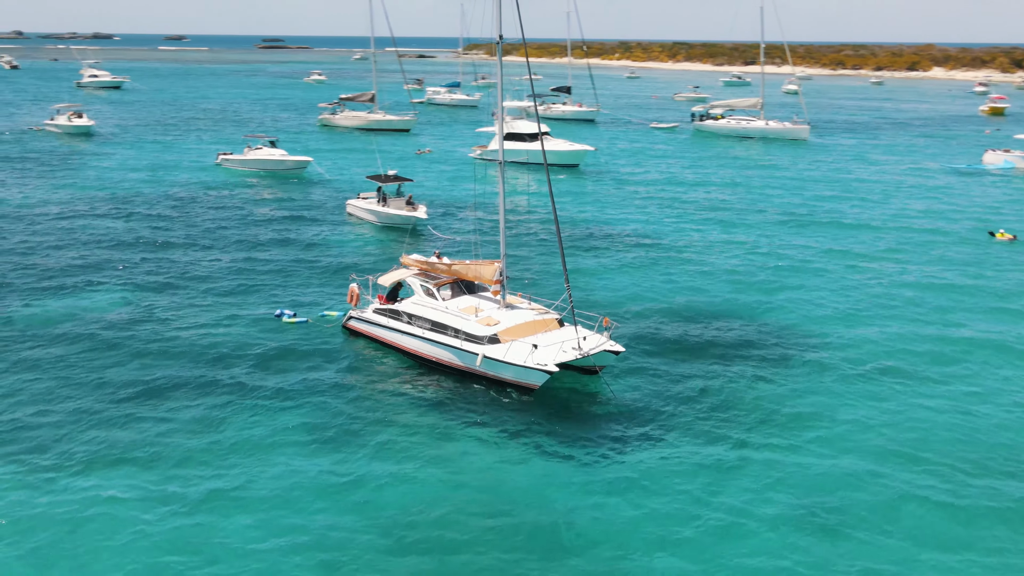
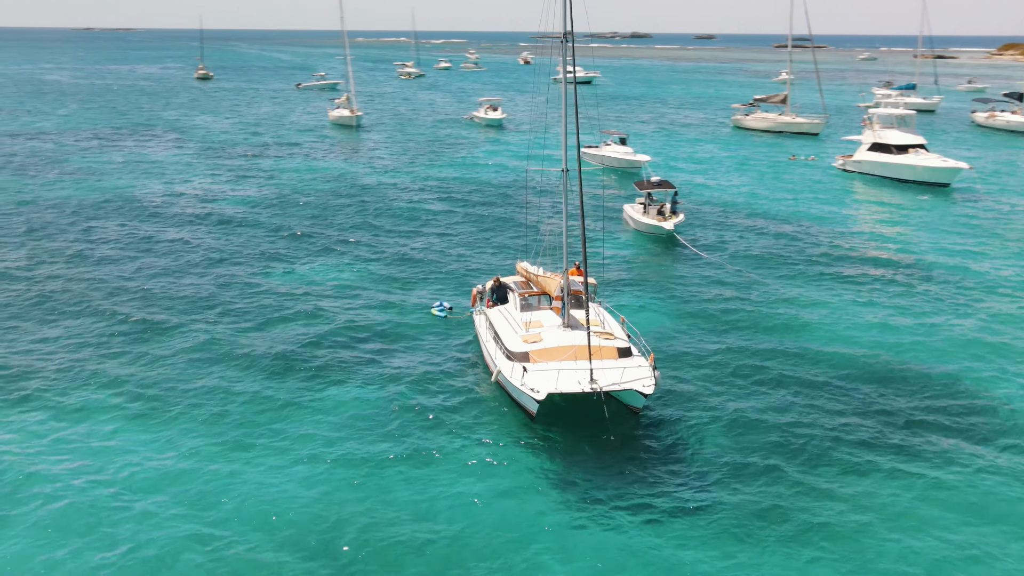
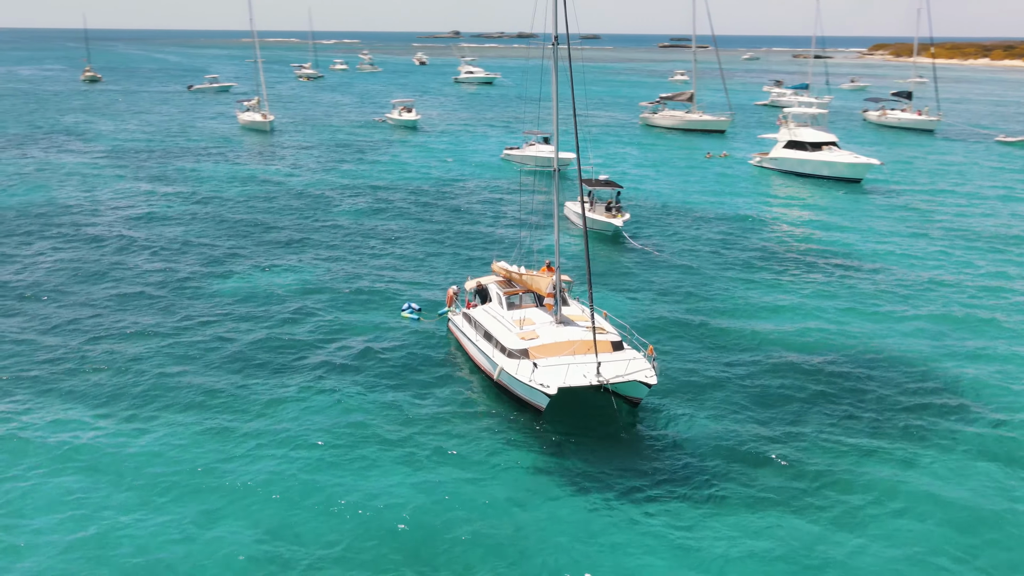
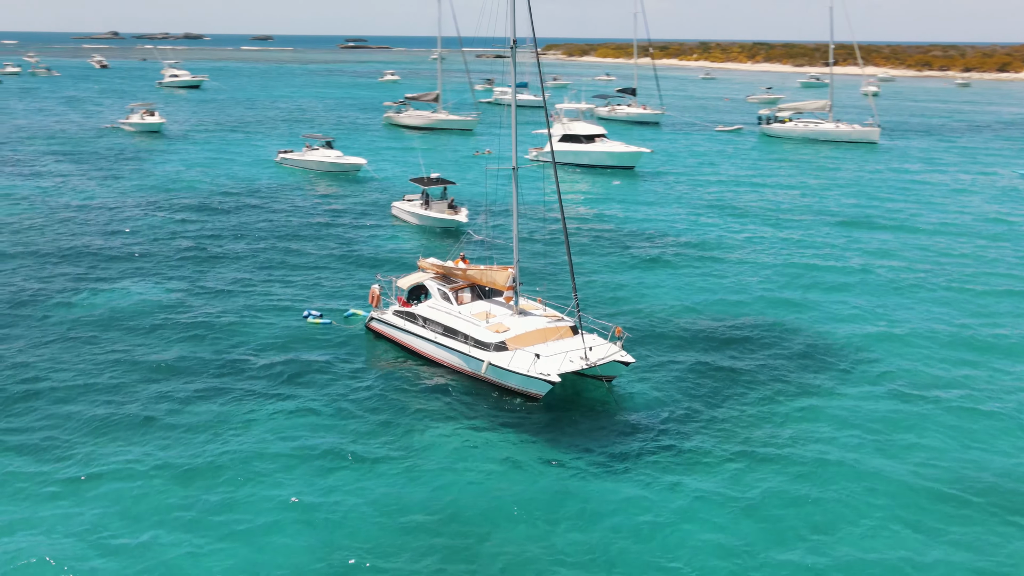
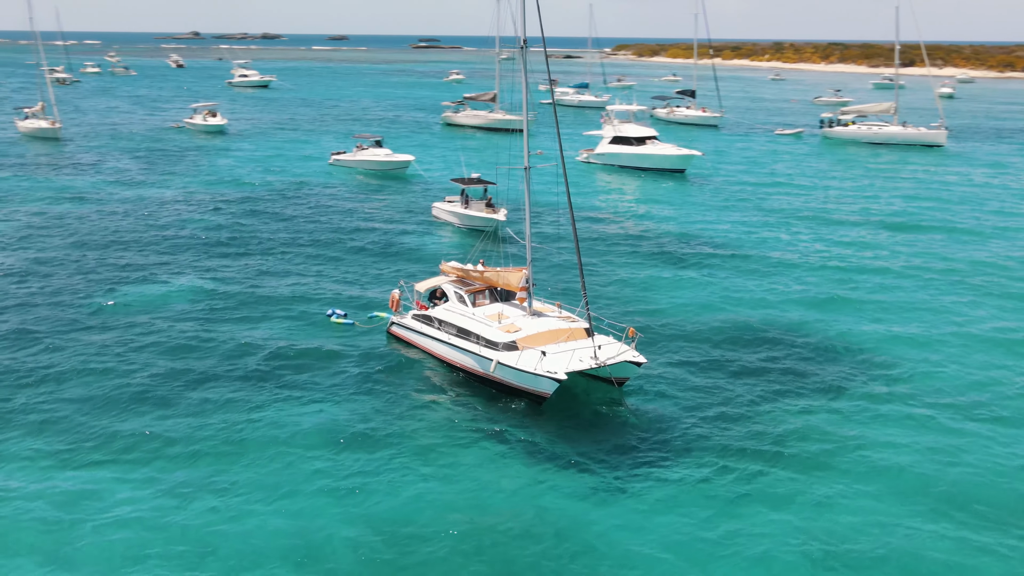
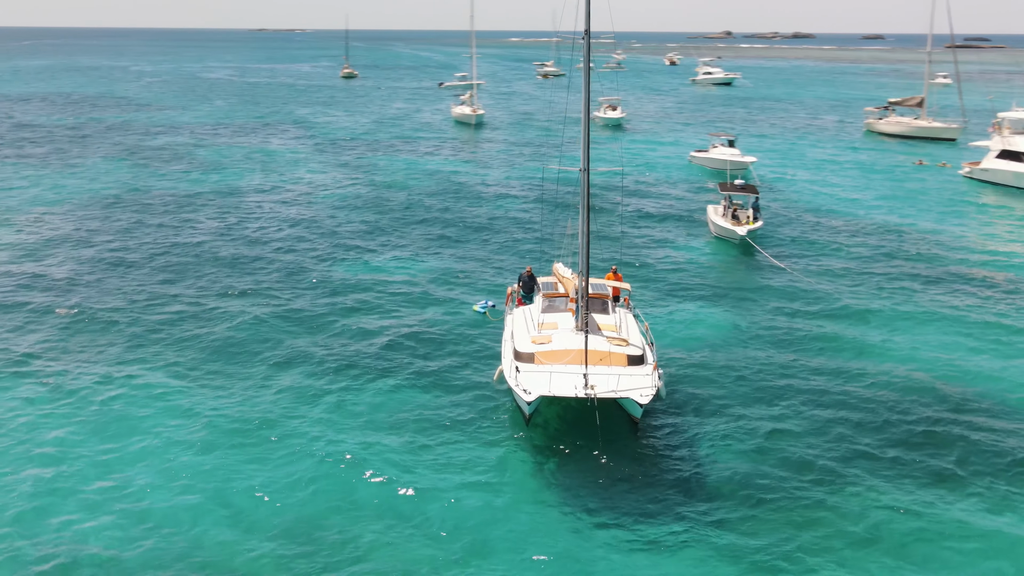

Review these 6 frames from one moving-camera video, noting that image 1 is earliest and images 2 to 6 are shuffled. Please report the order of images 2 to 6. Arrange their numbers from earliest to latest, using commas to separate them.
4, 5, 3, 2, 6
